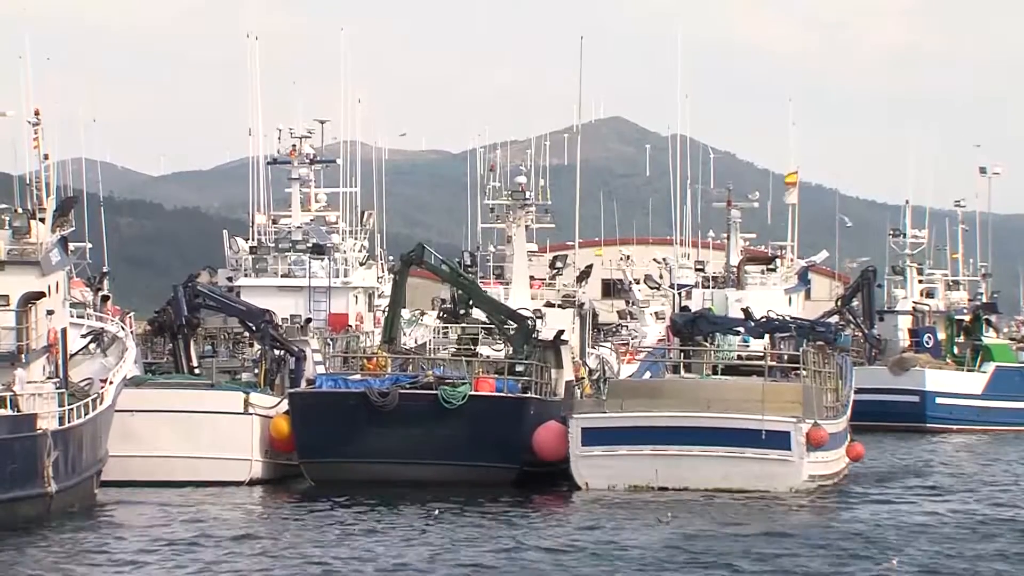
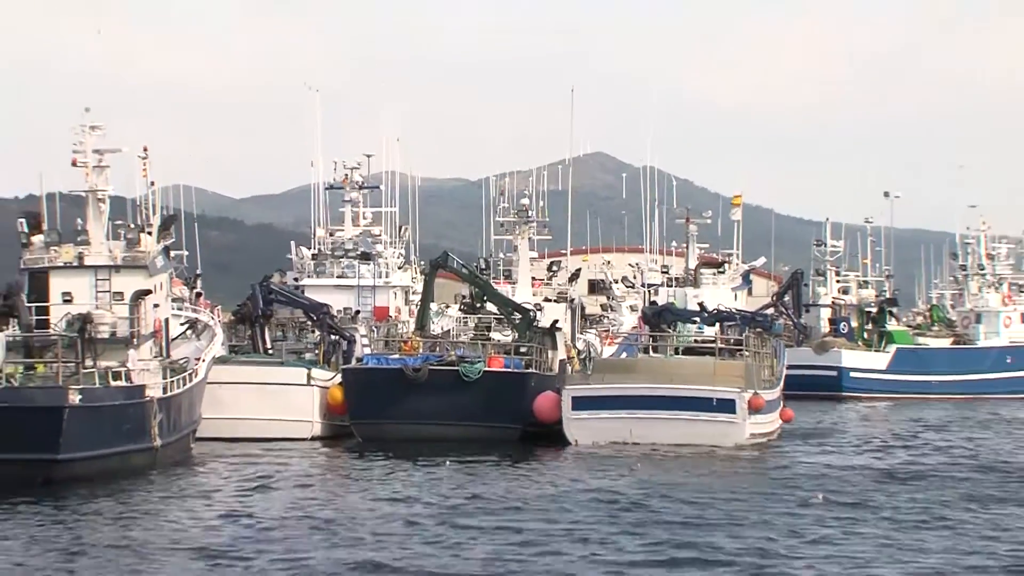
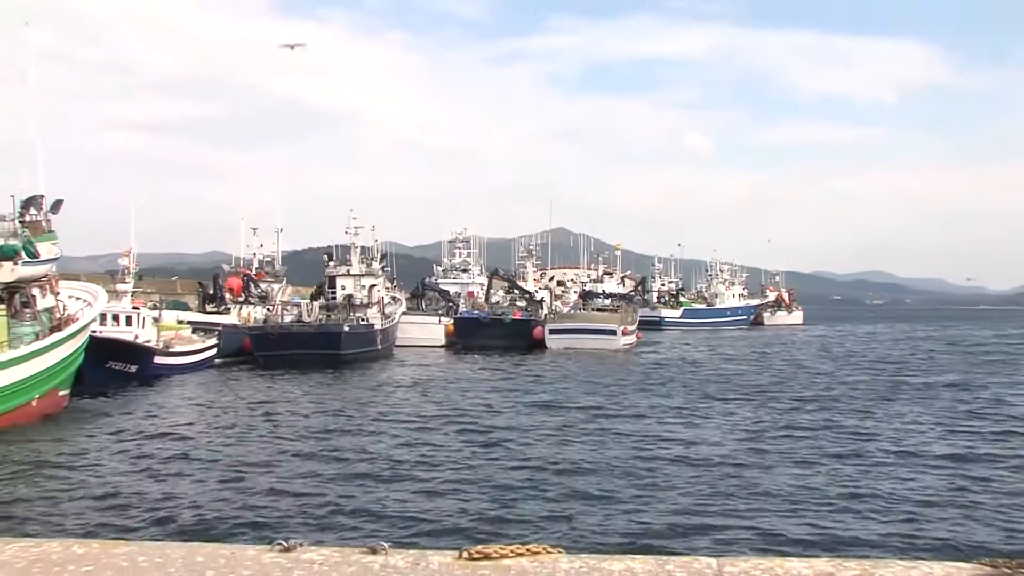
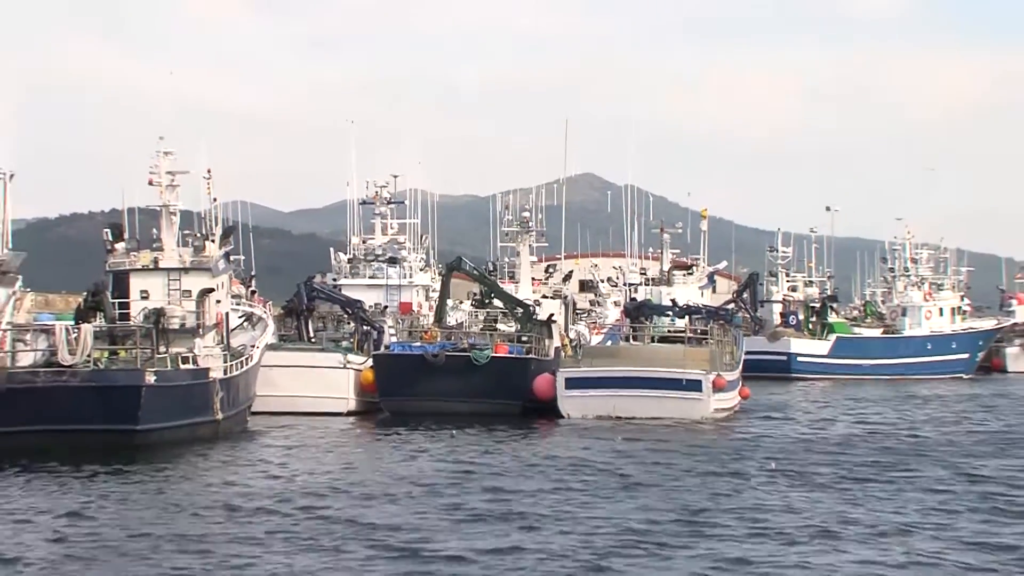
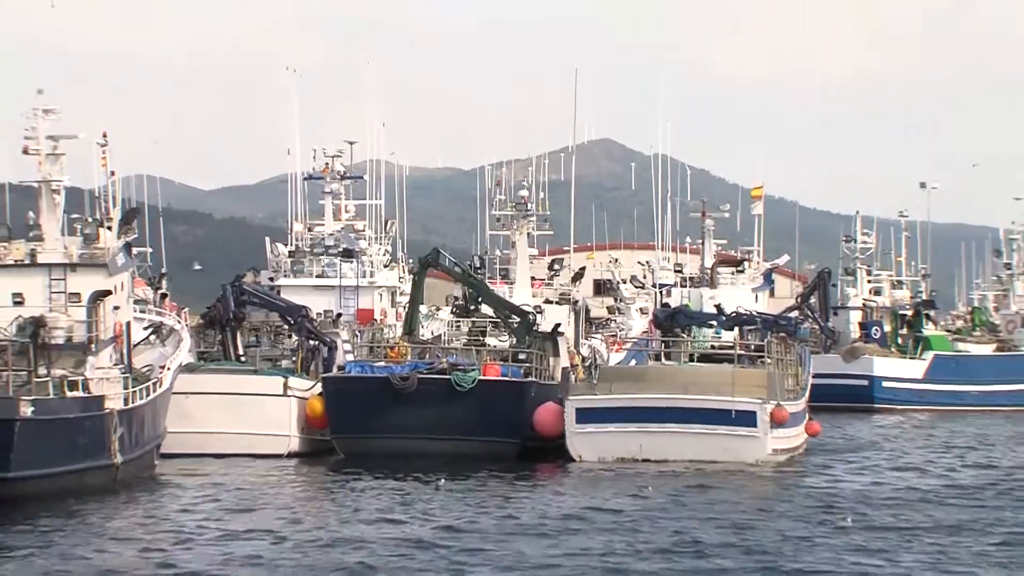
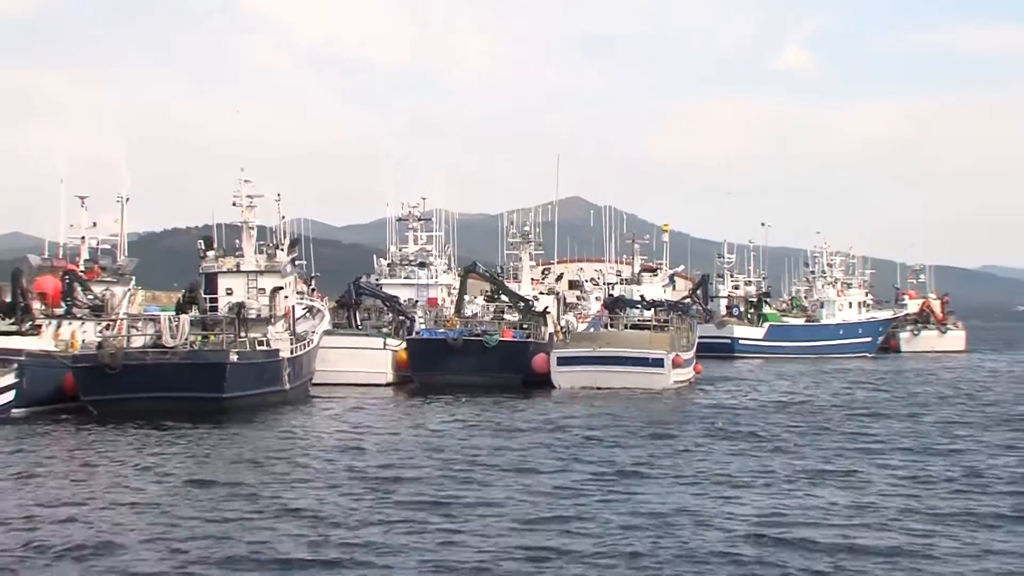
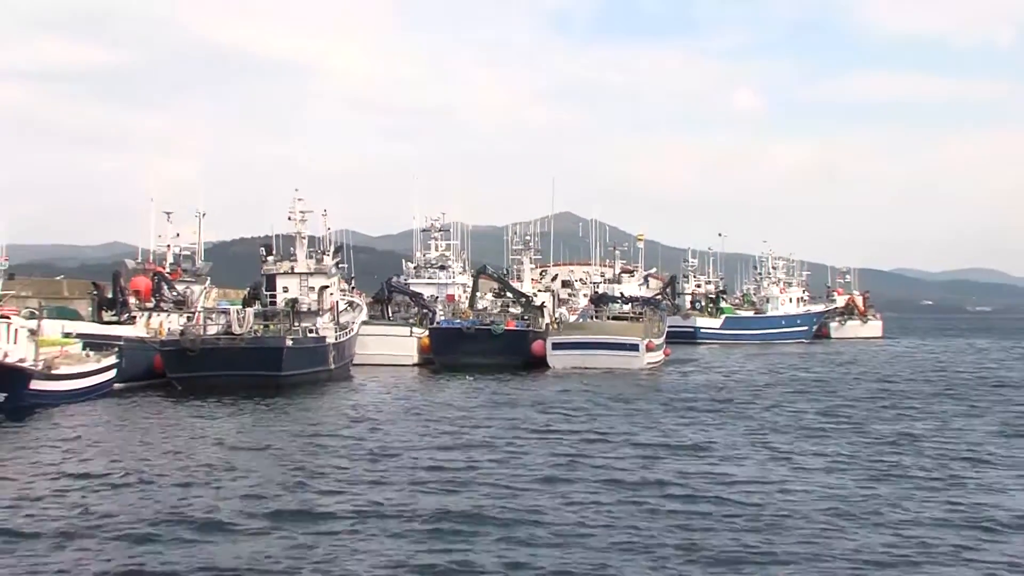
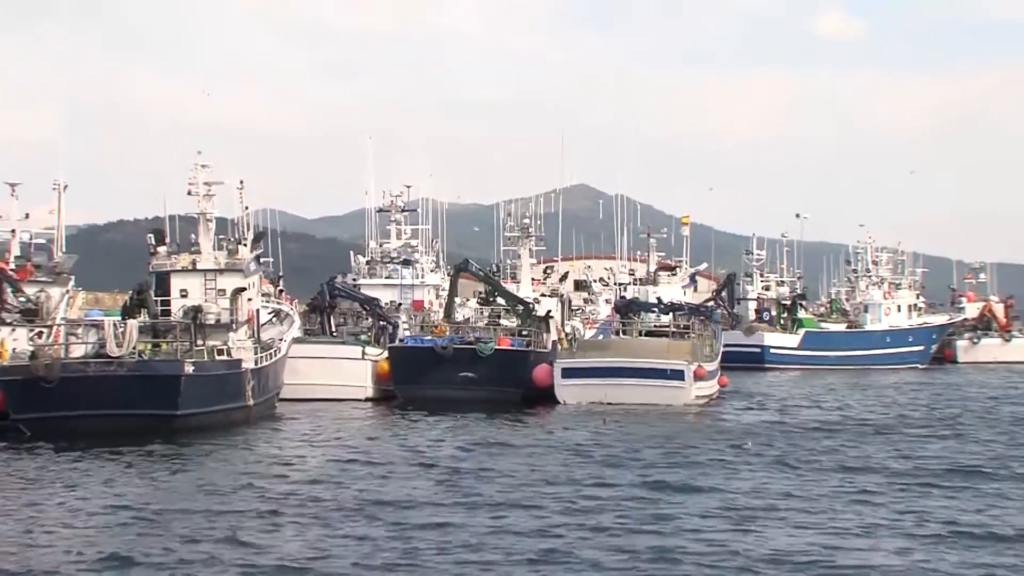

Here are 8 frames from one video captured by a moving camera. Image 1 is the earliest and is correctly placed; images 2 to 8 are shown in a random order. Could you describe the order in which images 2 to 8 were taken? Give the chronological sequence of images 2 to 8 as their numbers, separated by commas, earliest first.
5, 2, 4, 8, 6, 7, 3
